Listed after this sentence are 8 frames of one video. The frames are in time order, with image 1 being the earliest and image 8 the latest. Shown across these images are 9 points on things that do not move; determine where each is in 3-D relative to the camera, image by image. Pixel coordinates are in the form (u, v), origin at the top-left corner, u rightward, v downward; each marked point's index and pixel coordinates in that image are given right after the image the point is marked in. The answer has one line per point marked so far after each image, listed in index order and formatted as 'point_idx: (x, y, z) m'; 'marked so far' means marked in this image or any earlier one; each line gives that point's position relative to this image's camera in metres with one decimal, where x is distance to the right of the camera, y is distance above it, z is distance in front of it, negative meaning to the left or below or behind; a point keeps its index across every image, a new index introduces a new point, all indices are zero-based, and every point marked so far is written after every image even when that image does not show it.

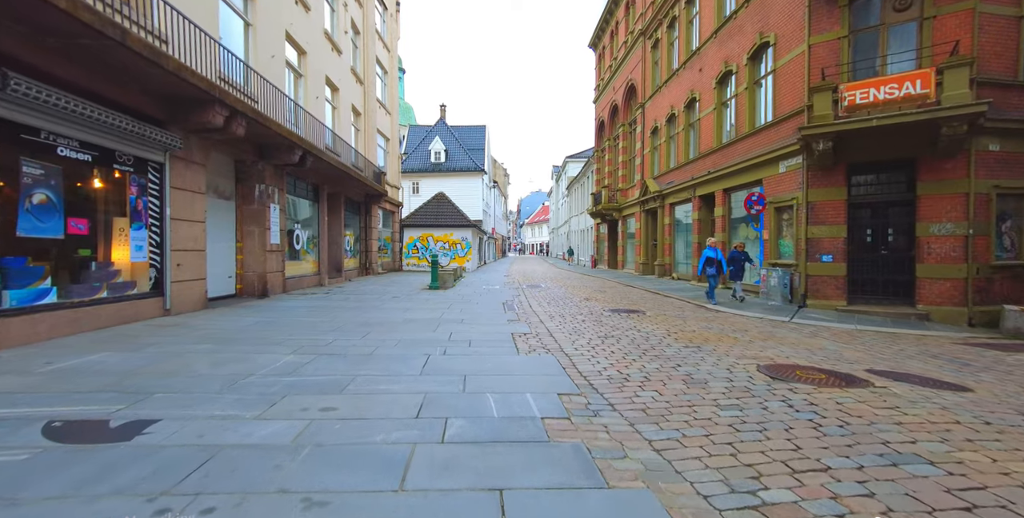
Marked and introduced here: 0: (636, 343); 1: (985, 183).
0: (+2.1, -1.5, +7.2) m
1: (+9.7, +1.6, +9.1) m
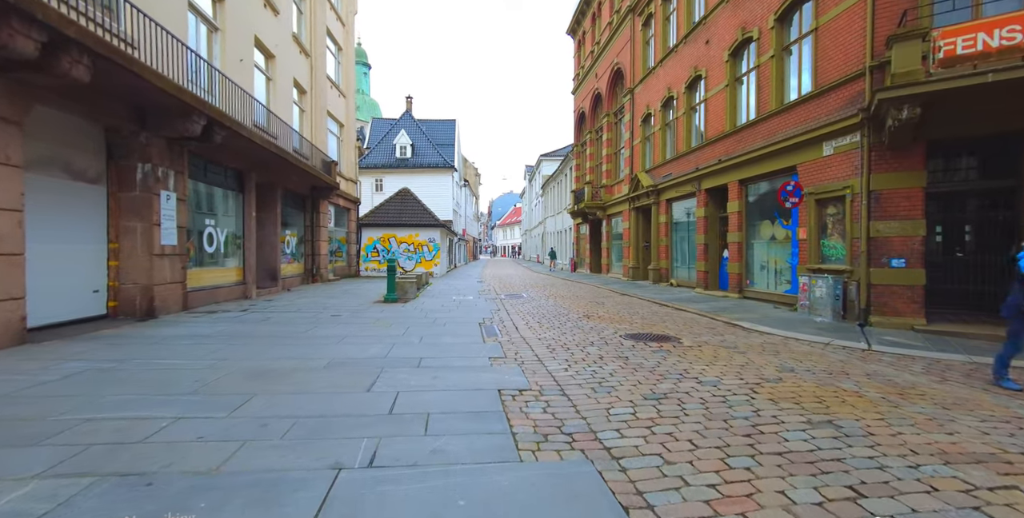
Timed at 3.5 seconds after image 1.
0: (+2.0, -1.6, +4.1) m
1: (+9.5, +1.5, +6.5) m
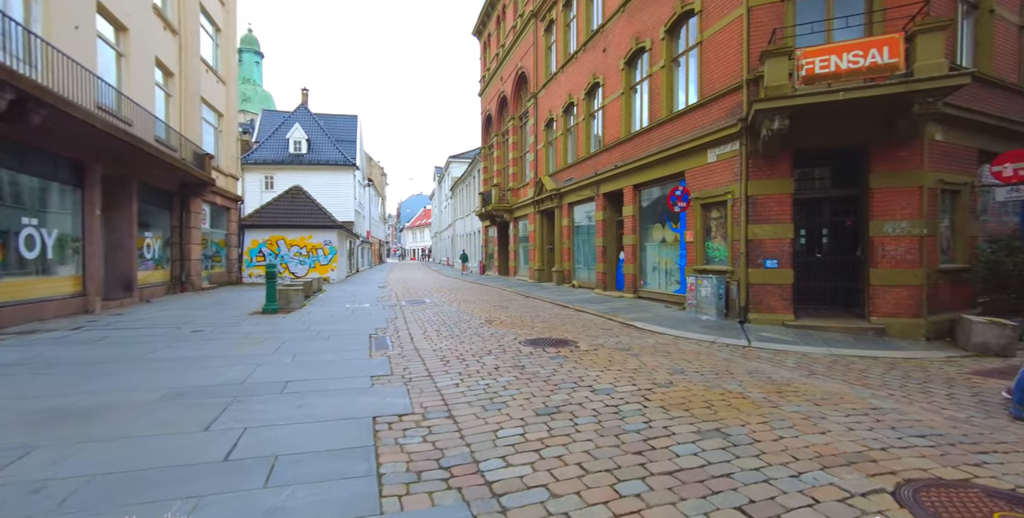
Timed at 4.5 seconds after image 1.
0: (+0.9, -1.6, +3.8) m
1: (+7.7, +1.5, +7.7) m
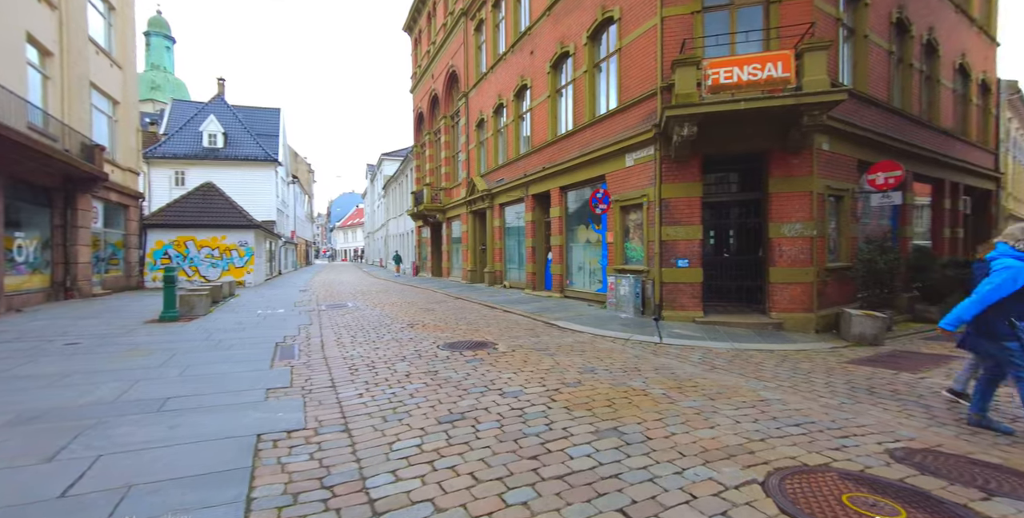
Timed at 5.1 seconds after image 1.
0: (0.0, -1.6, +3.8) m
1: (+6.2, +1.5, +8.4) m
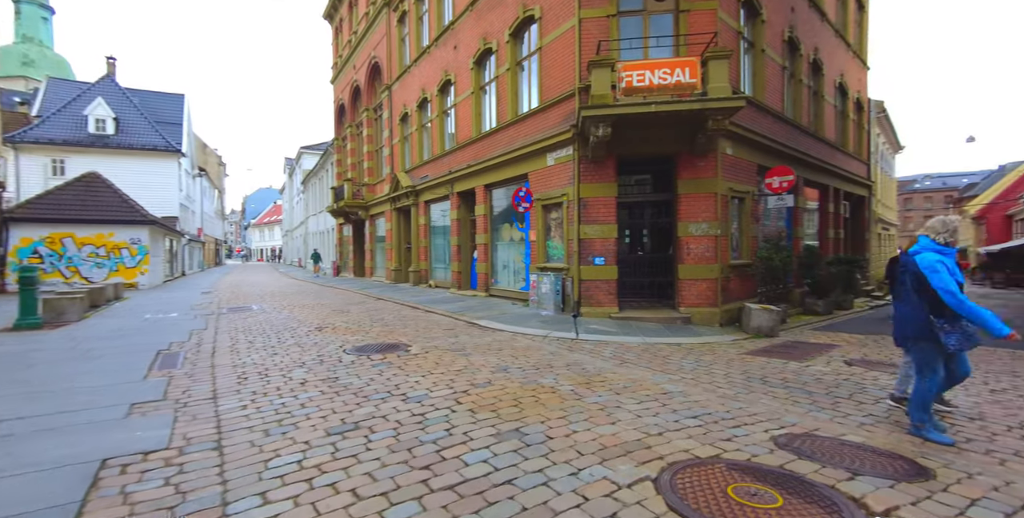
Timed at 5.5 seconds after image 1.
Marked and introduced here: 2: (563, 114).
0: (-0.9, -1.6, +3.4) m
1: (+4.6, +1.6, +9.0) m
2: (+1.2, +3.3, +9.7) m
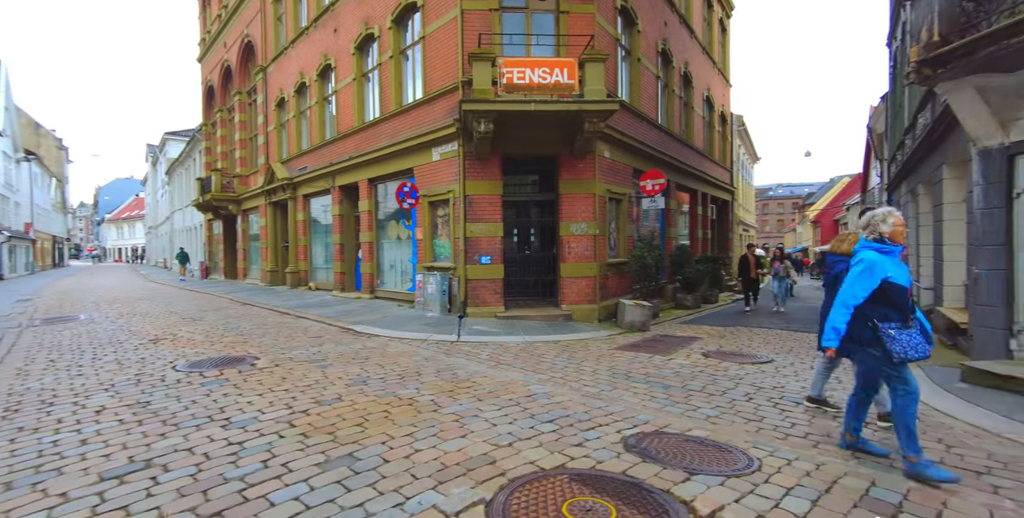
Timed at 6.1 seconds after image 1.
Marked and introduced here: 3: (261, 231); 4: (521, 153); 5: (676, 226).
0: (-2.0, -1.5, +2.7) m
1: (+2.1, +1.6, +9.3) m
2: (-1.4, +3.3, +9.2) m
3: (-11.2, +1.3, +19.5) m
4: (+0.2, +2.3, +9.0) m
5: (+5.0, +1.0, +12.8) m
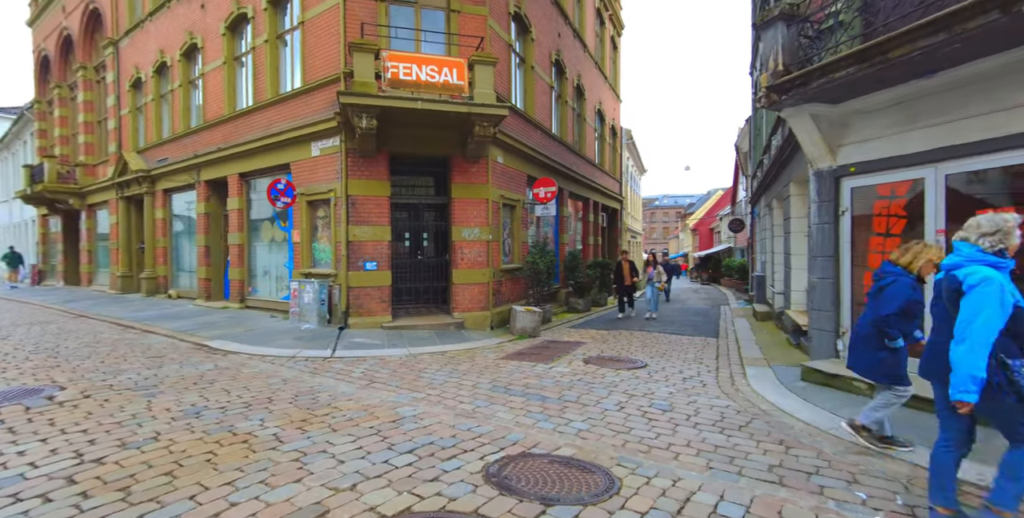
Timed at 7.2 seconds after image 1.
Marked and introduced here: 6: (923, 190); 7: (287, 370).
0: (-2.9, -1.6, +1.9) m
1: (-0.2, +1.5, +9.2) m
2: (-3.5, +3.2, +8.4) m
3: (-15.2, +1.2, +16.4) m
4: (-2.0, +2.1, +8.5) m
5: (+2.0, +0.8, +13.1) m
6: (+4.5, +0.7, +4.5) m
7: (-3.0, -1.5, +5.6) m
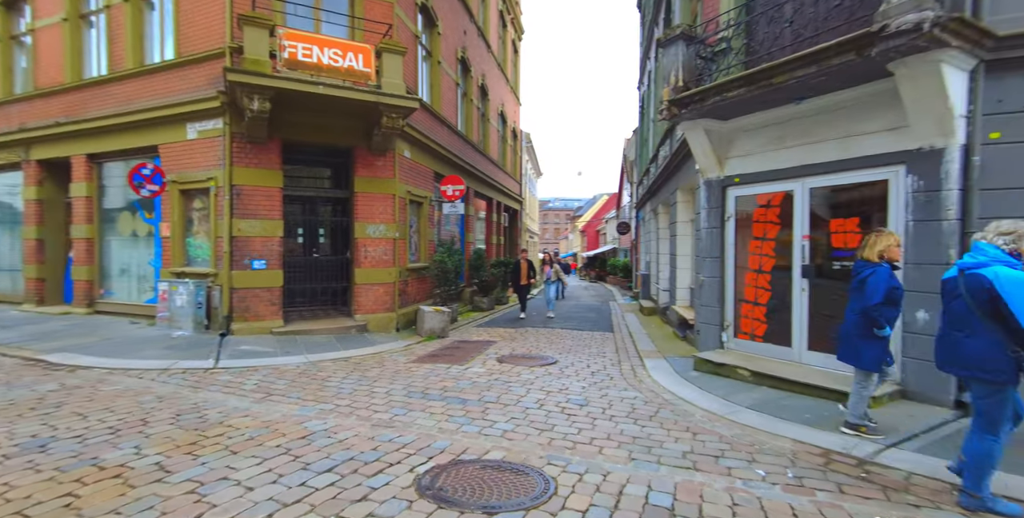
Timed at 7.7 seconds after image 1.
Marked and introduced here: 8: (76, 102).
0: (-3.0, -1.6, +1.2) m
1: (-2.0, +1.5, +8.9) m
2: (-5.1, +3.2, +7.4) m
3: (-18.3, +1.3, +12.5) m
4: (-3.6, +2.2, +7.8) m
5: (-0.8, +0.8, +13.2) m
6: (+3.6, +0.7, +5.4) m
7: (-3.9, -1.5, +4.8) m
8: (-8.9, +3.3, +8.8) m
